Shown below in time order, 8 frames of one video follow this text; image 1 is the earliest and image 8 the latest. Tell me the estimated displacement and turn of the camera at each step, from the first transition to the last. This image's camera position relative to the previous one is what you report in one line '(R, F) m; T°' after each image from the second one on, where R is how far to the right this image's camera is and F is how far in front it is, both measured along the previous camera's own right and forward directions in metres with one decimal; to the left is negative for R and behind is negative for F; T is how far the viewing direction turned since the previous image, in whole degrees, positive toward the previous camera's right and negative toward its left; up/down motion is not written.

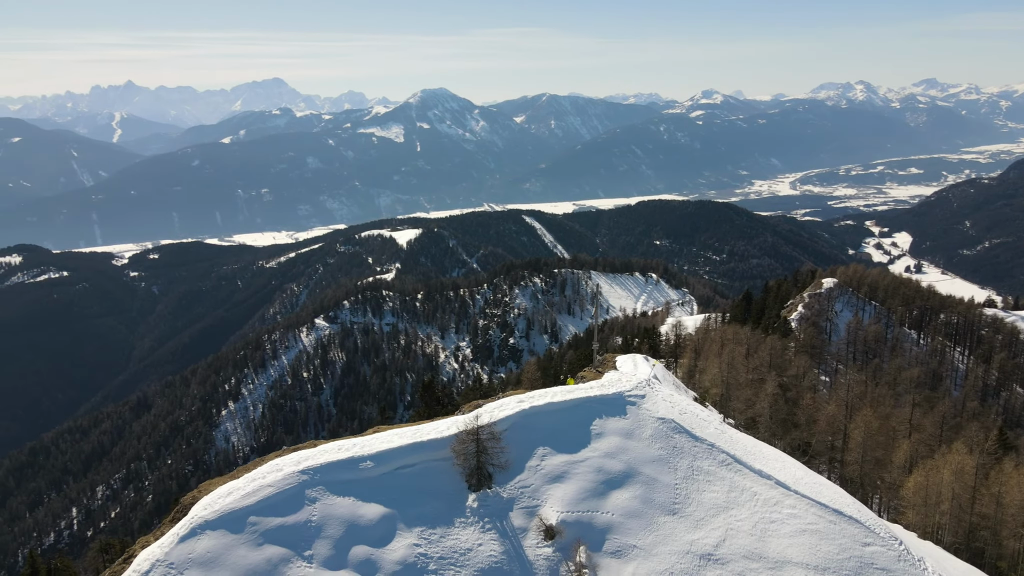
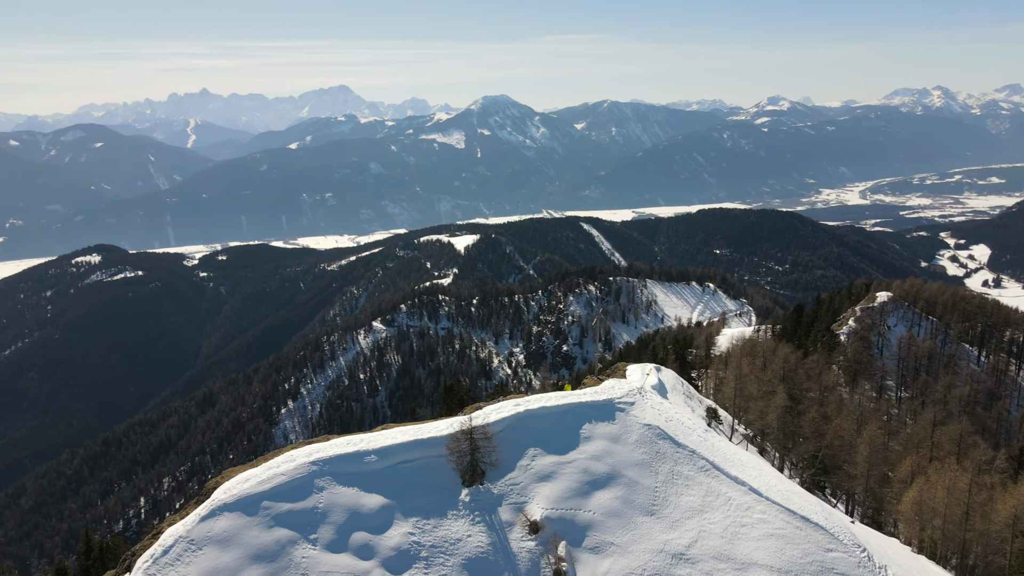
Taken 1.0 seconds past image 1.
(+0.9, -0.7) m; -4°
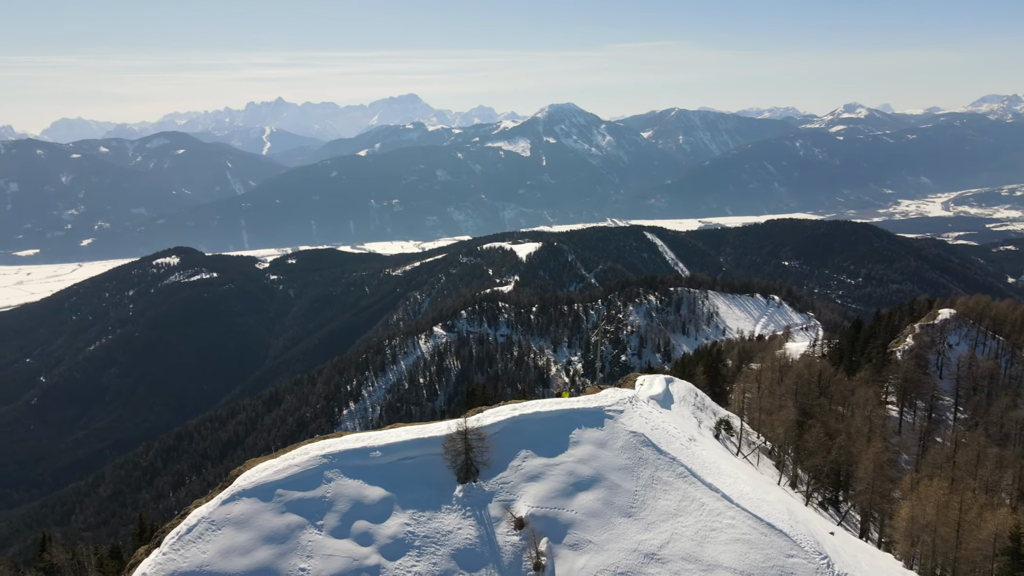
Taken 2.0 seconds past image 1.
(+1.1, -0.8) m; -5°
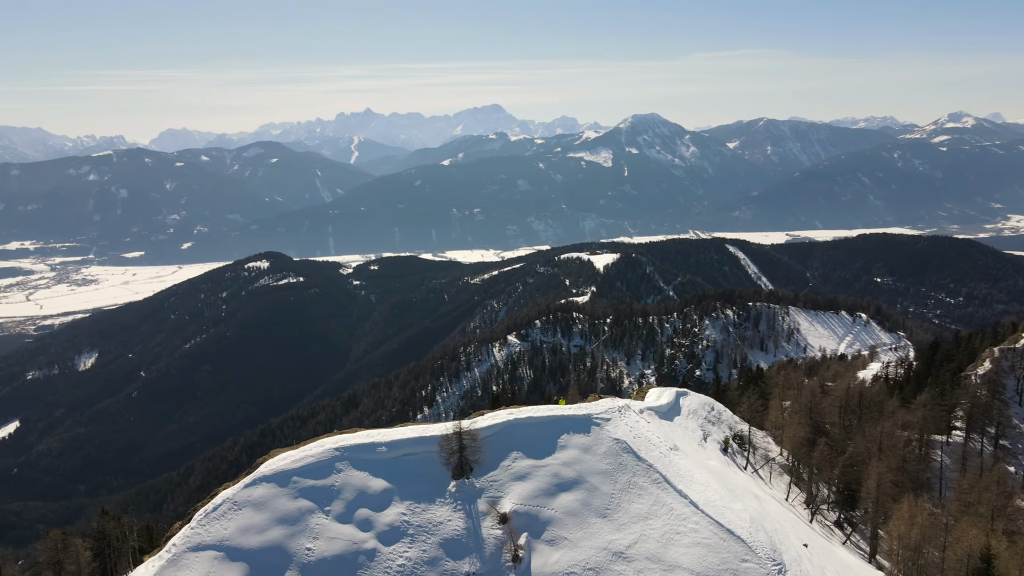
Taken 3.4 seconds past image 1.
(+1.5, -0.9) m; -6°
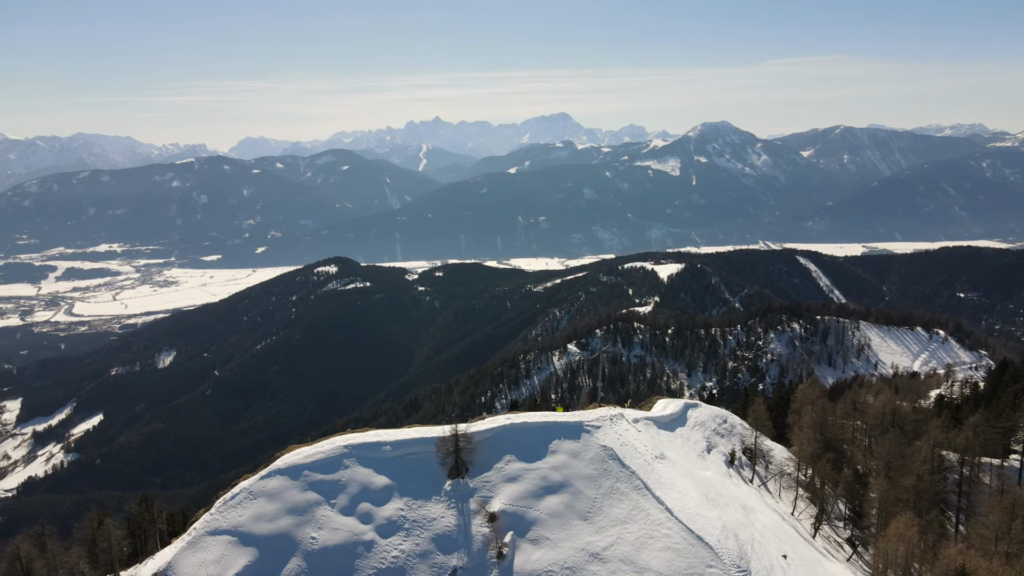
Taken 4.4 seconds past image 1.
(+1.3, -0.7) m; -5°
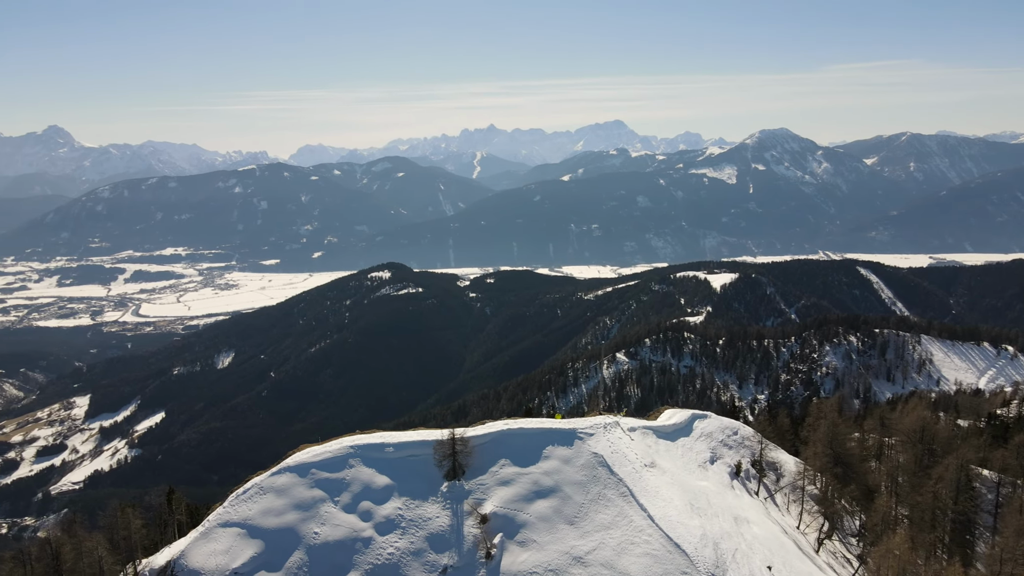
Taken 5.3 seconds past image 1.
(+1.0, -0.4) m; -4°
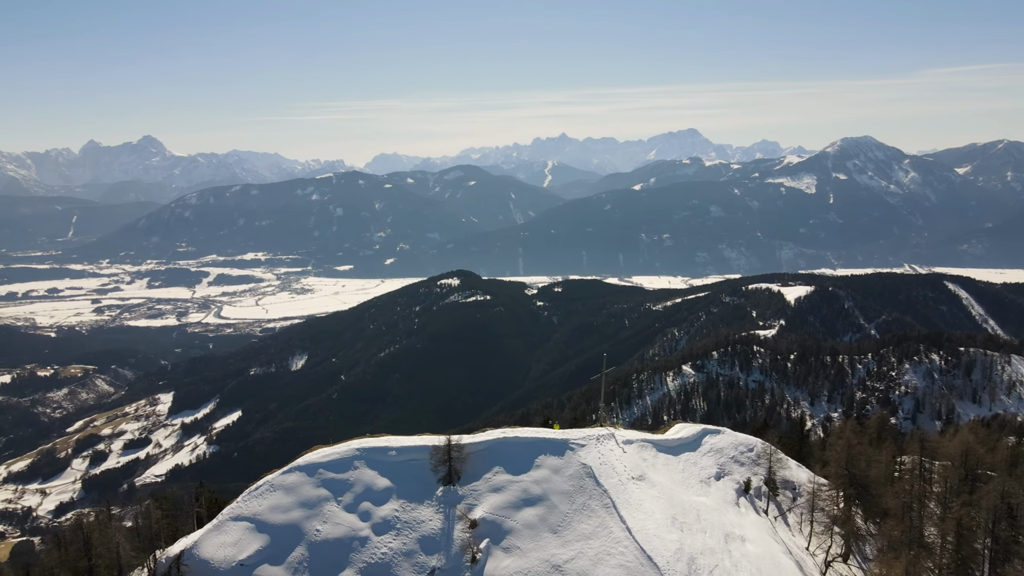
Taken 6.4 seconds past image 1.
(+1.4, -0.3) m; -5°
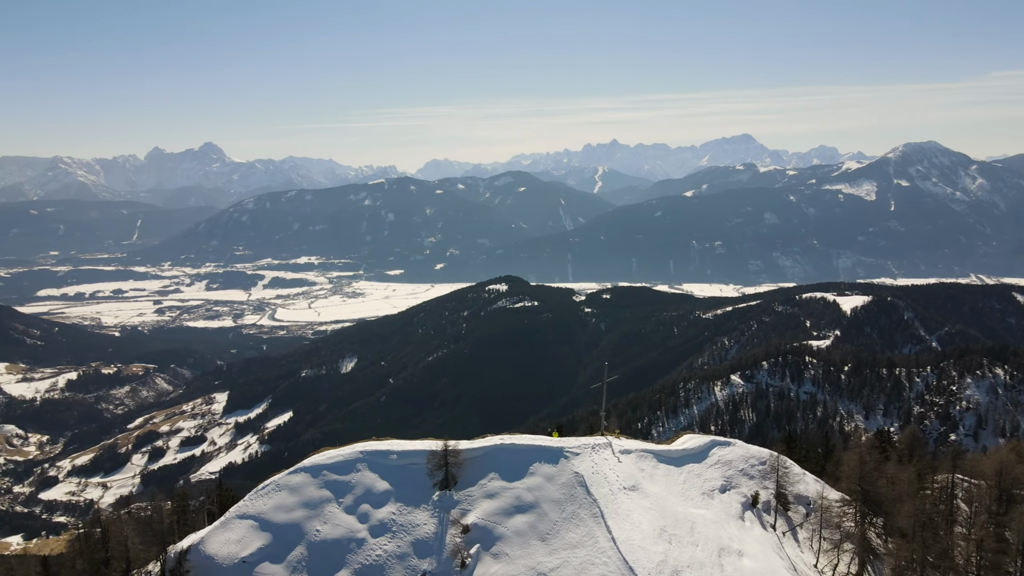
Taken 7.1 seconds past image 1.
(+1.0, -0.1) m; -4°
